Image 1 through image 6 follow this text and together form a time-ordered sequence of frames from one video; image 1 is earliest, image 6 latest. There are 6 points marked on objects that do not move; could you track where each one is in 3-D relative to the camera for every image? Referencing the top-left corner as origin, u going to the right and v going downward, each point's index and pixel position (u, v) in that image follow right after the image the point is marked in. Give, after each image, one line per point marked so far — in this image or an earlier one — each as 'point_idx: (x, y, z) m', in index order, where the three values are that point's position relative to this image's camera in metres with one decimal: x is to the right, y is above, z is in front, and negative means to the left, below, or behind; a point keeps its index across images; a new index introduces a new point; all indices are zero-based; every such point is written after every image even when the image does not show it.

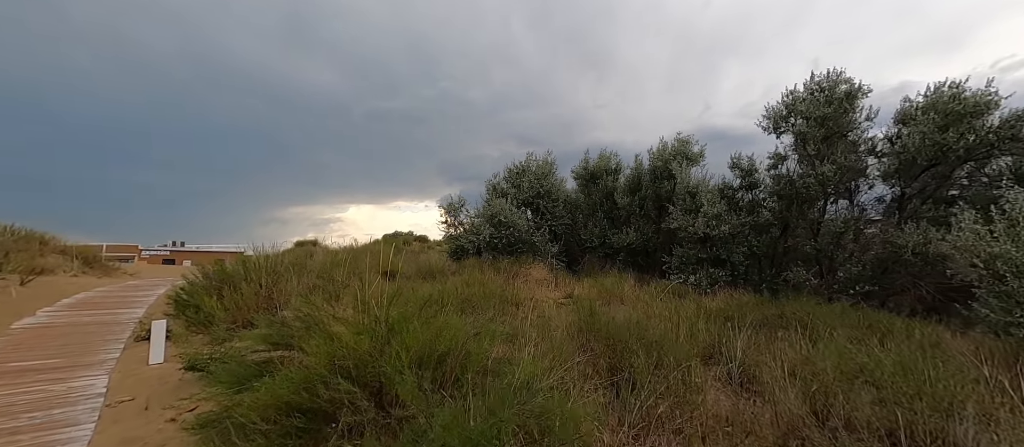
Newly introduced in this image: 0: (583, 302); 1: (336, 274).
0: (+1.4, -1.4, +7.2) m
1: (-3.0, -1.1, +6.5) m
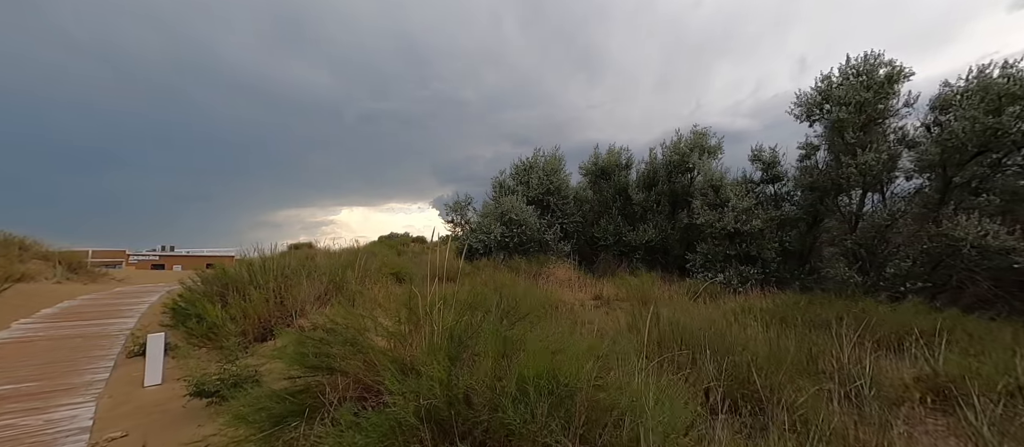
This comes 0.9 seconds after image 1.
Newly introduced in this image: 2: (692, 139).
0: (+1.8, -1.4, +6.7) m
1: (-2.5, -1.0, +5.9) m
2: (+5.6, +2.7, +11.9) m
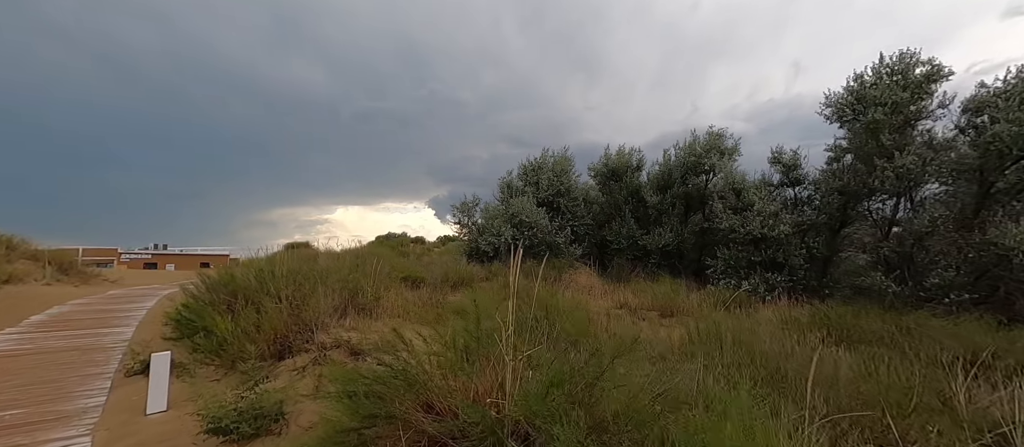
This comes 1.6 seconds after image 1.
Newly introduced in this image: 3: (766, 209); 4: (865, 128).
0: (+2.2, -1.4, +6.4) m
1: (-2.1, -1.1, +5.5) m
2: (+5.9, +2.6, +11.6) m
3: (+5.5, +0.3, +8.2) m
4: (+6.8, +1.9, +7.2) m
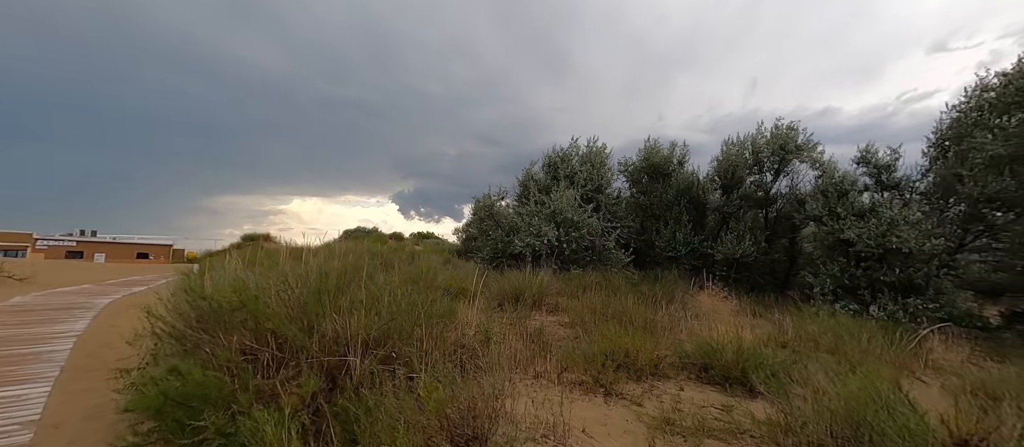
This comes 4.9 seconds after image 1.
0: (+3.8, -1.5, +4.7) m
1: (-0.4, -1.0, +3.4) m
2: (+7.2, +2.4, +10.2) m
3: (+7.0, +0.1, +6.8) m
4: (+8.4, +1.6, +6.0) m
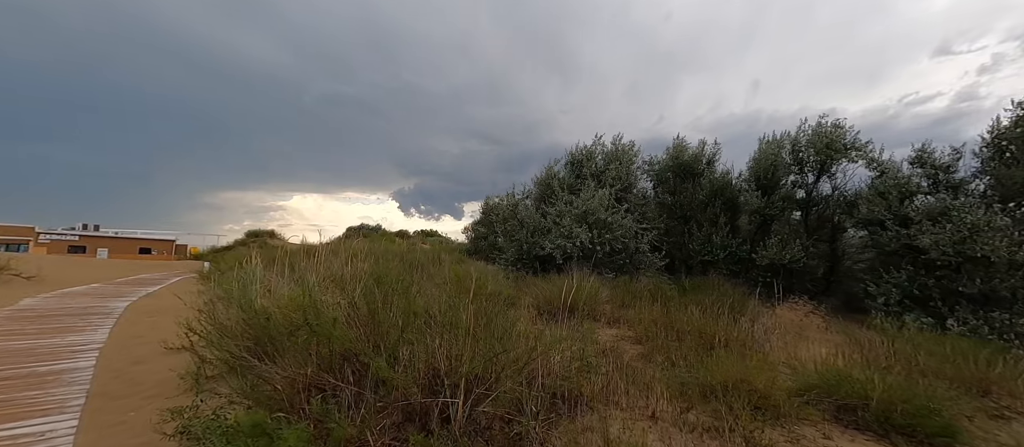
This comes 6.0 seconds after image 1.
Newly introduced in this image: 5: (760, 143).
0: (+4.6, -1.6, +4.2) m
1: (+0.4, -1.1, +2.9) m
2: (+8.0, +2.3, +9.7) m
3: (+7.8, 0.0, +6.3) m
4: (+9.2, +1.5, +5.4) m
5: (+7.2, +2.2, +10.7) m
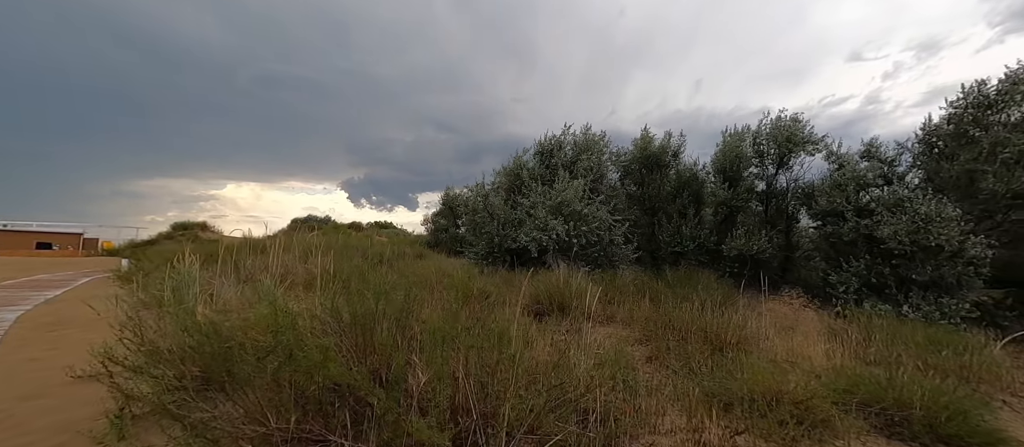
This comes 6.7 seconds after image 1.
0: (+4.5, -1.5, +4.3) m
1: (+0.6, -1.0, +2.5) m
2: (+7.3, +2.5, +10.1) m
3: (+7.5, +0.2, +6.7) m
4: (+9.0, +1.6, +6.0) m
5: (+6.4, +2.5, +11.0) m
